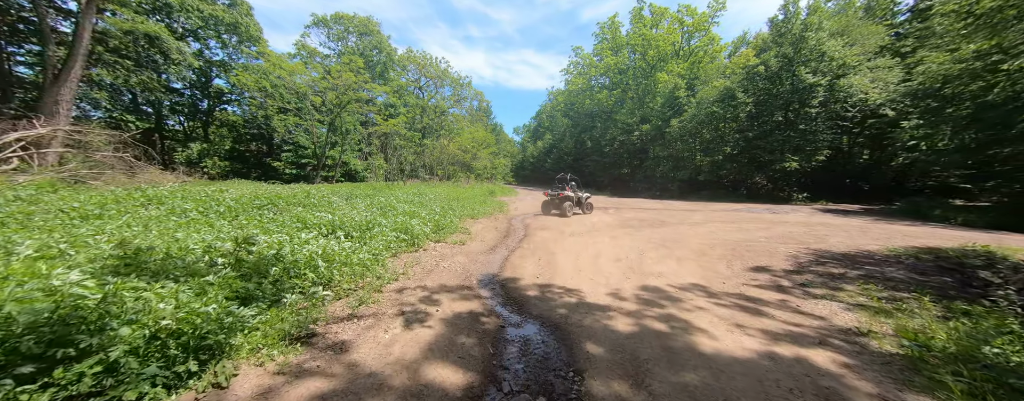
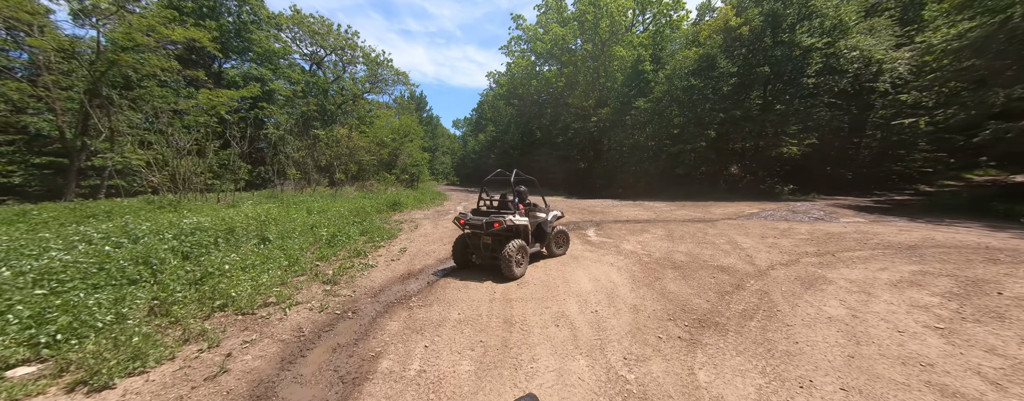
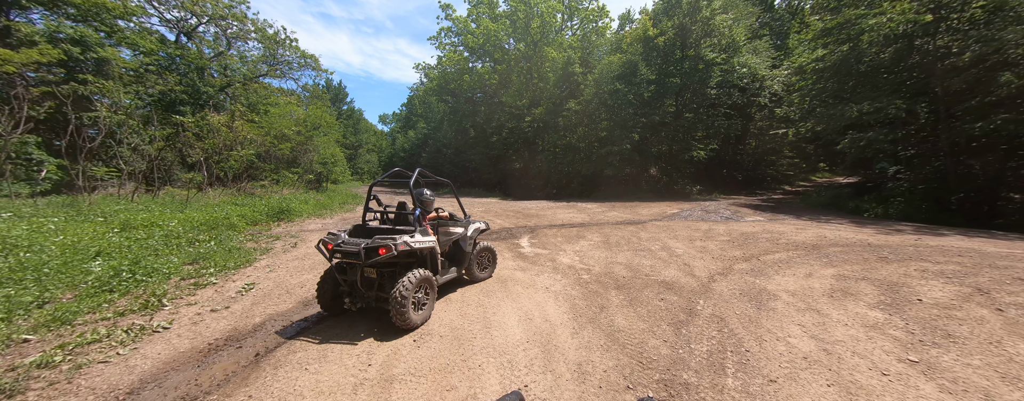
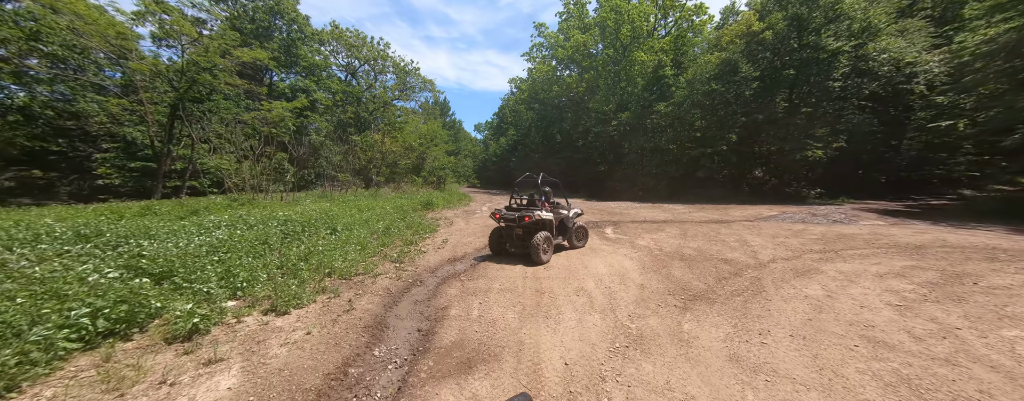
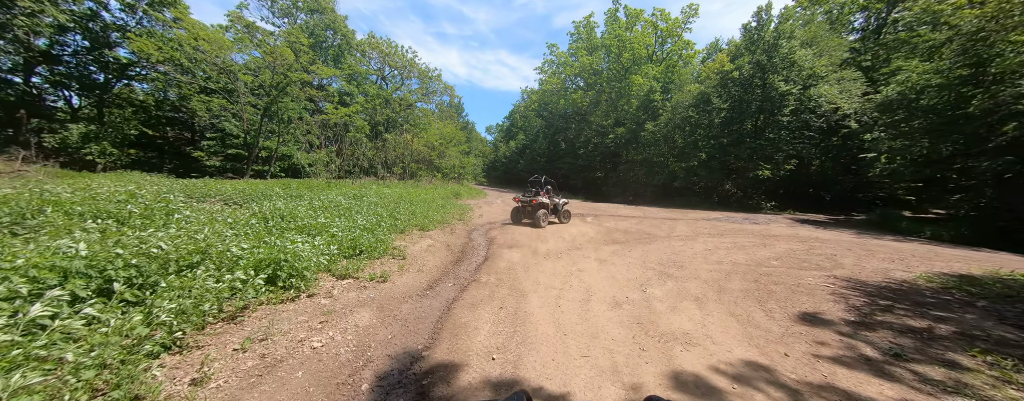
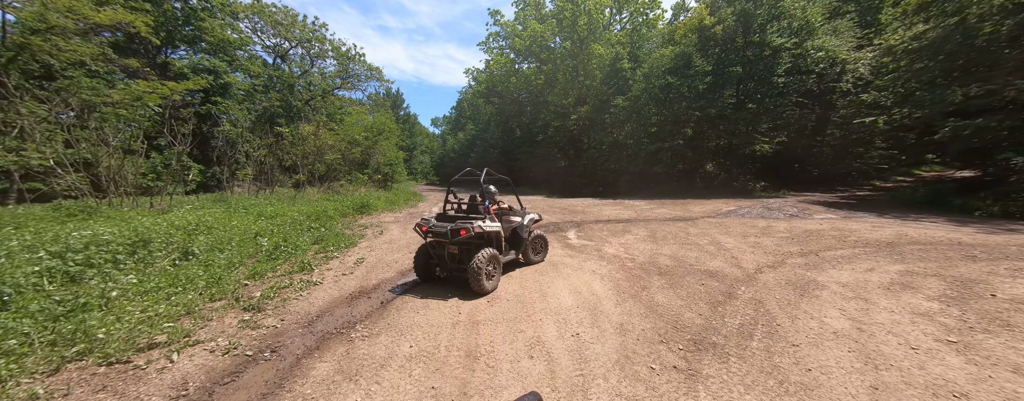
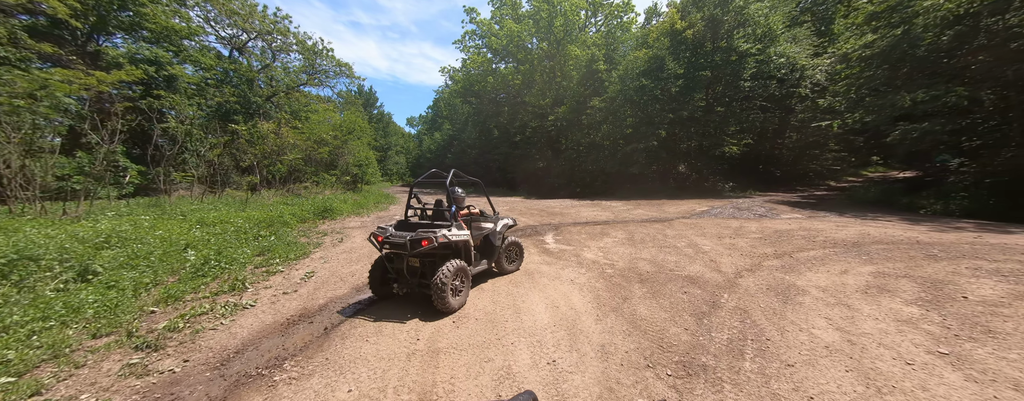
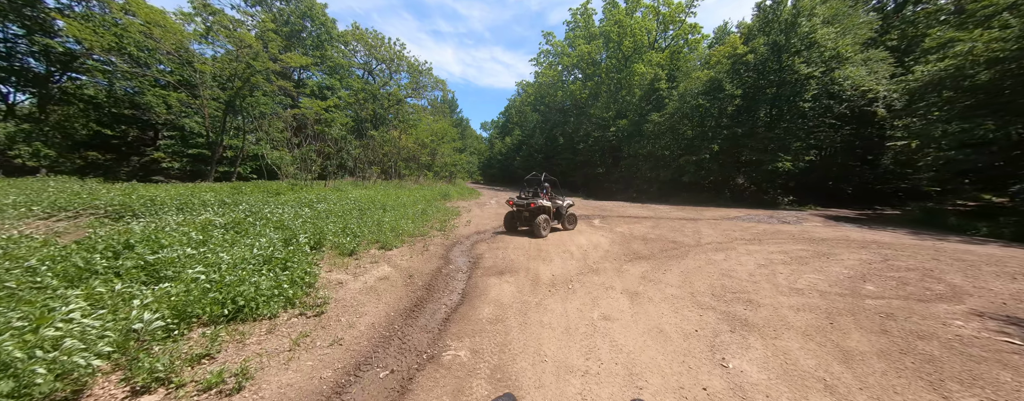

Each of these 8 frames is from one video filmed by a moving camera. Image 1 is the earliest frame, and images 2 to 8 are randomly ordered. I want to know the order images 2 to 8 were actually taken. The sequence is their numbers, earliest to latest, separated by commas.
5, 8, 4, 2, 6, 7, 3
